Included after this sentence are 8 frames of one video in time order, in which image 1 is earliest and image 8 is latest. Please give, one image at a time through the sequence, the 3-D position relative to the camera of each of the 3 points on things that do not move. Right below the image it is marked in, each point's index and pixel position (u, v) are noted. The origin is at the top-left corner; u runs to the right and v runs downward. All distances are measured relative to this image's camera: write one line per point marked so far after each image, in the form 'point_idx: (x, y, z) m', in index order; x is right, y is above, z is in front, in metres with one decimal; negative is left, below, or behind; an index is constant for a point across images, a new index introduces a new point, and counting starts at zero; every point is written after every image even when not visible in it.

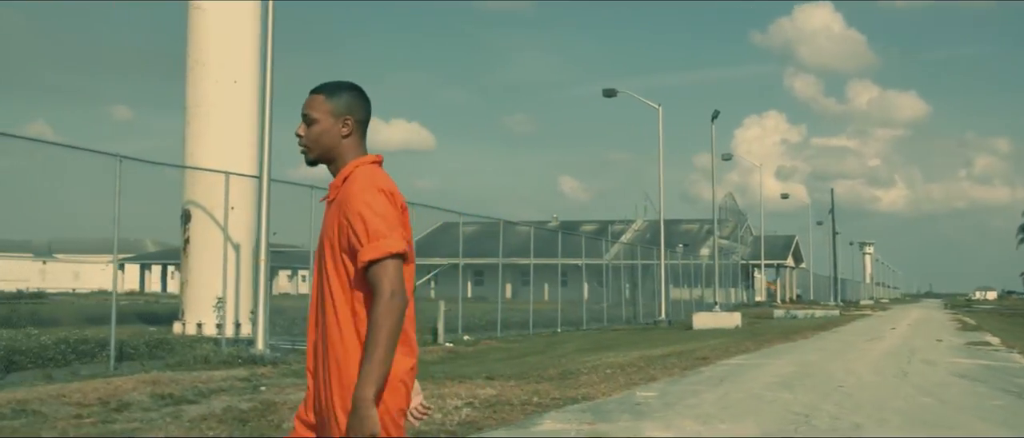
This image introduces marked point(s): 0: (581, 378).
0: (+0.6, -1.4, +11.3) m
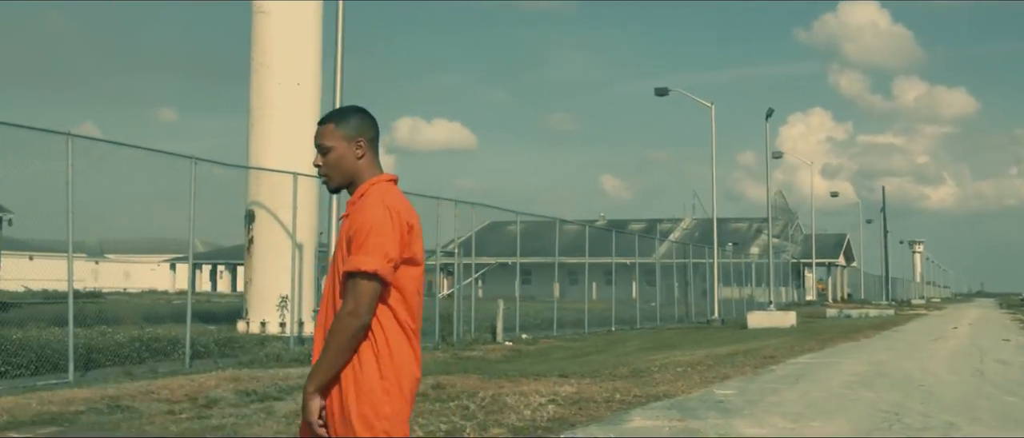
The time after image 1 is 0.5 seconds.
0: (+1.3, -1.4, +11.4) m
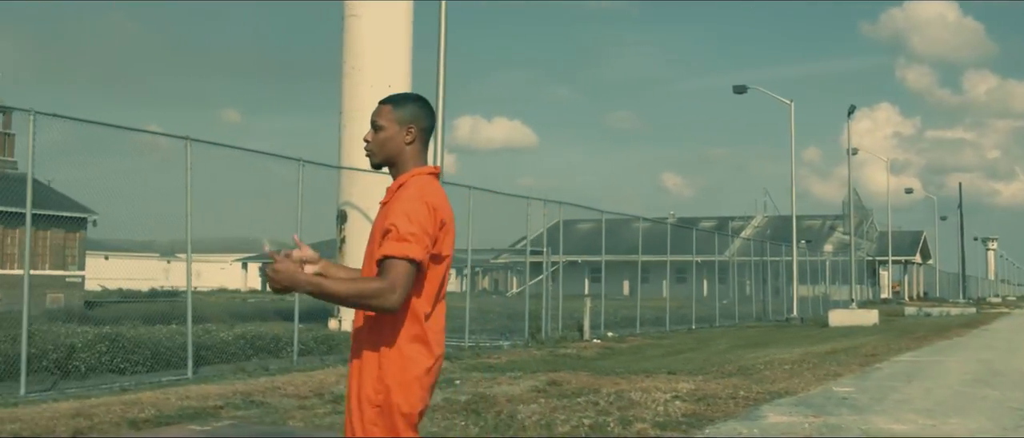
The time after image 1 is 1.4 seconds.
0: (+2.3, -1.4, +11.5) m
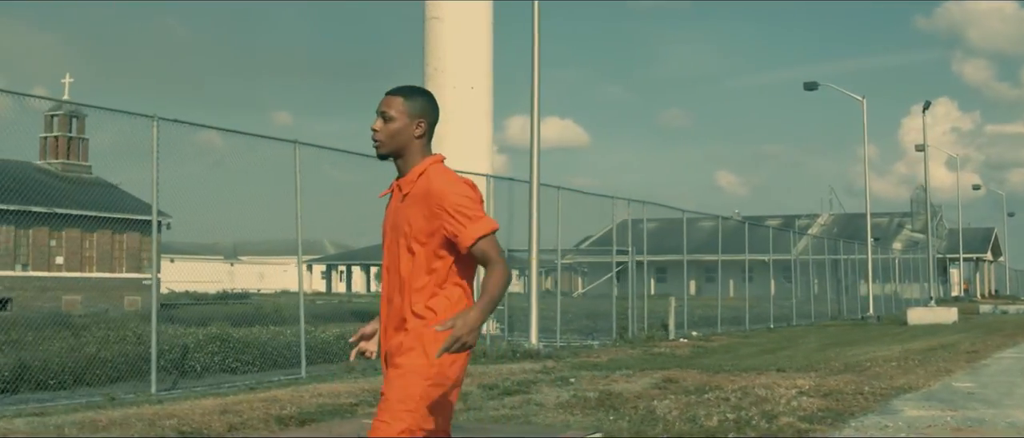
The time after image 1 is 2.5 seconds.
0: (+3.3, -1.4, +11.6) m
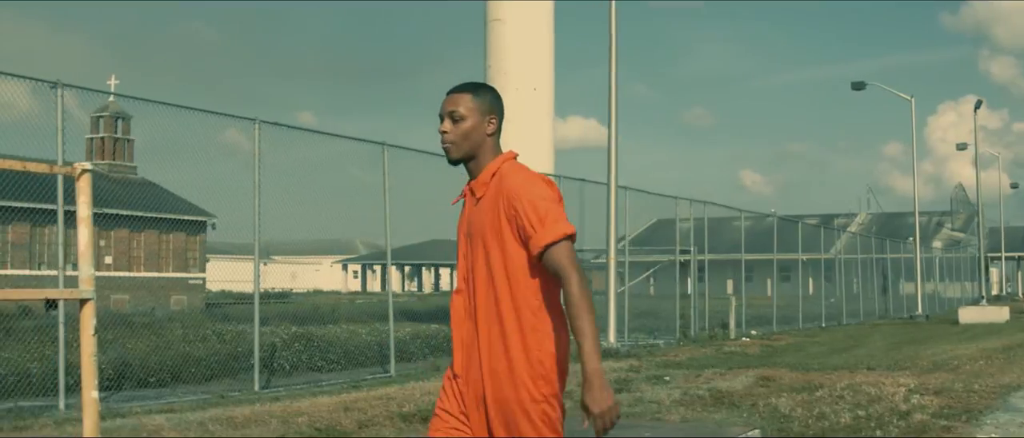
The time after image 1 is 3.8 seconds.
0: (+4.2, -1.4, +11.7) m
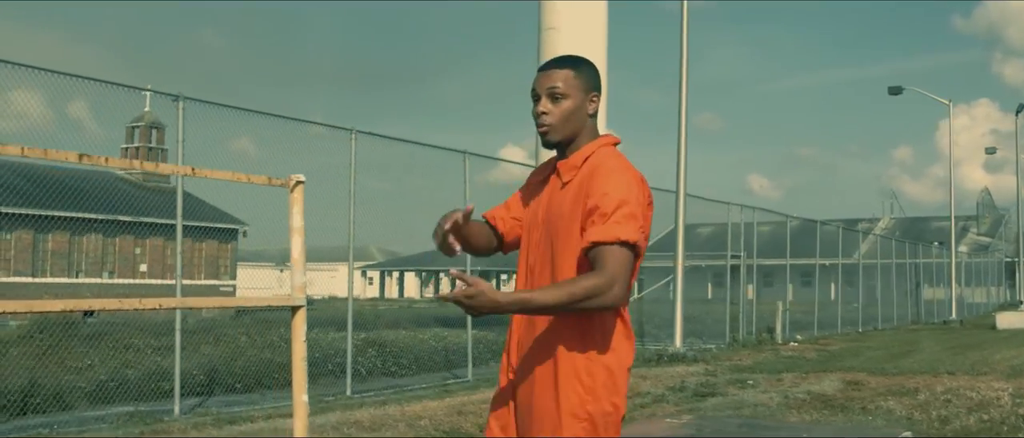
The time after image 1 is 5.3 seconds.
0: (+5.0, -1.4, +11.8) m
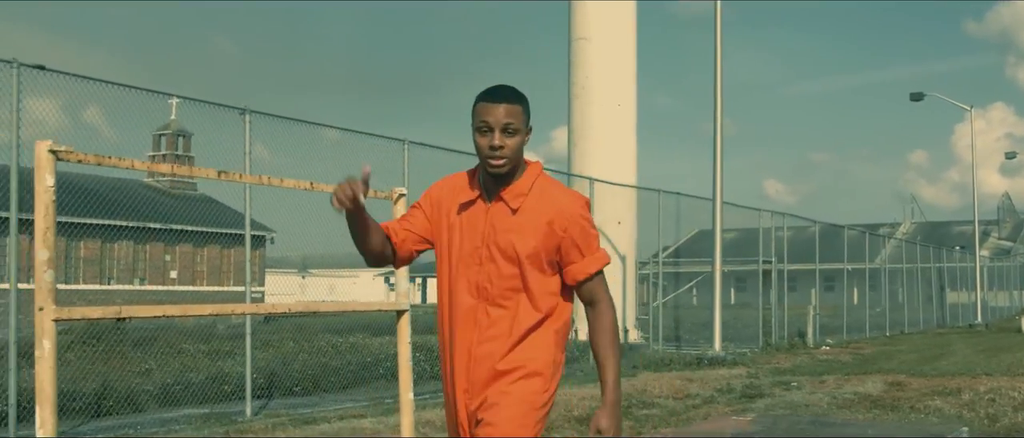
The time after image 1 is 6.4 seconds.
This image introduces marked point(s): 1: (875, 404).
0: (+5.5, -1.5, +12.1) m
1: (+2.6, -1.4, +9.2) m
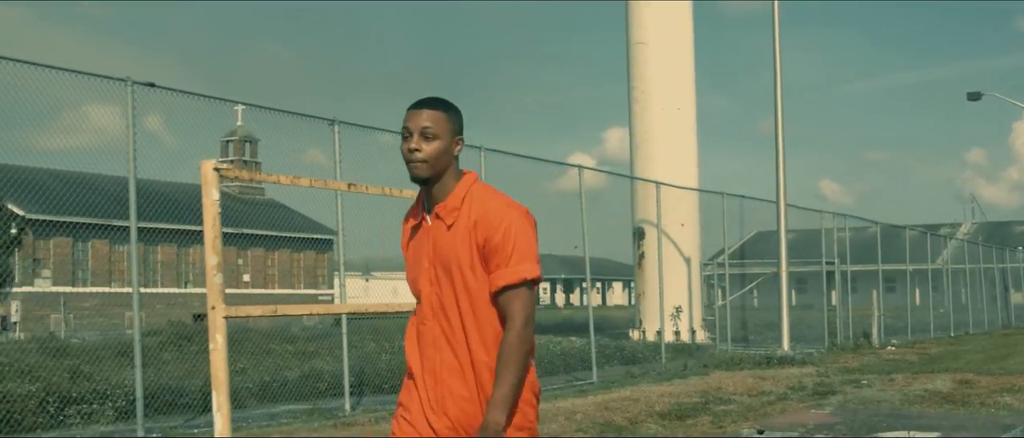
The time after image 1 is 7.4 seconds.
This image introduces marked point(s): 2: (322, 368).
0: (+6.3, -1.5, +12.4) m
1: (+3.3, -1.4, +9.7) m
2: (-1.8, -1.4, +11.8) m
